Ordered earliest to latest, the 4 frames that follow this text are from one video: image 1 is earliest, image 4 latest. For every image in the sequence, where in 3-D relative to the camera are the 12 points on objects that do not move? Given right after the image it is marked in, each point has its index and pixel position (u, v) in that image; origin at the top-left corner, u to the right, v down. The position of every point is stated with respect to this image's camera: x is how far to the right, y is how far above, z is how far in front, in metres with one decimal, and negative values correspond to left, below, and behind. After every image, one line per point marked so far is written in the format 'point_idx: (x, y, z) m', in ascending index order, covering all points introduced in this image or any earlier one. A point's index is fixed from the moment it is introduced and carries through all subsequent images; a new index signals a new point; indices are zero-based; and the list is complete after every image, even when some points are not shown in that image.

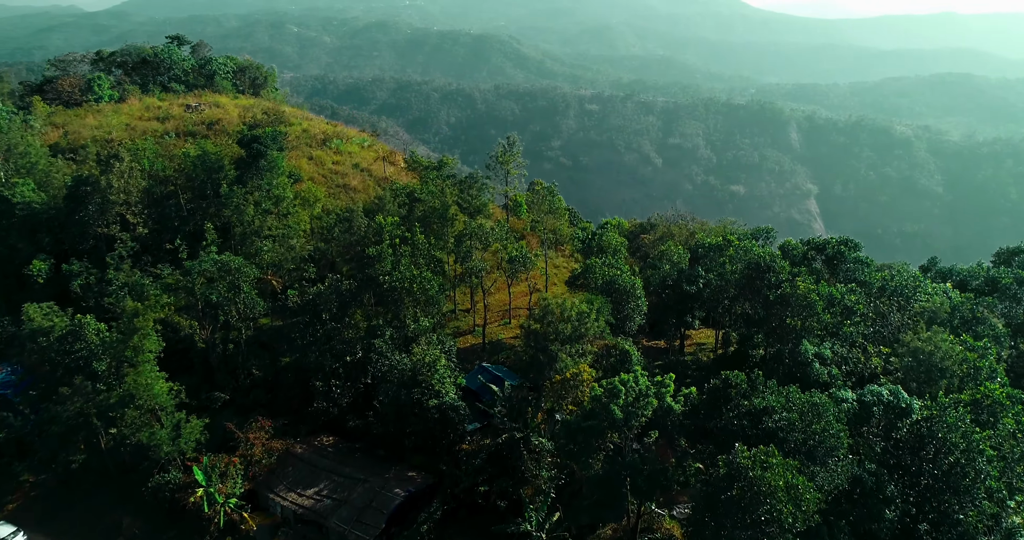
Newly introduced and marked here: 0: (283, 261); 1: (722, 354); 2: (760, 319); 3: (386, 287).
0: (-5.6, +0.2, +16.4) m
1: (+5.3, -2.1, +16.9) m
2: (+5.5, -1.1, +15.0) m
3: (-2.7, -0.4, +14.5) m
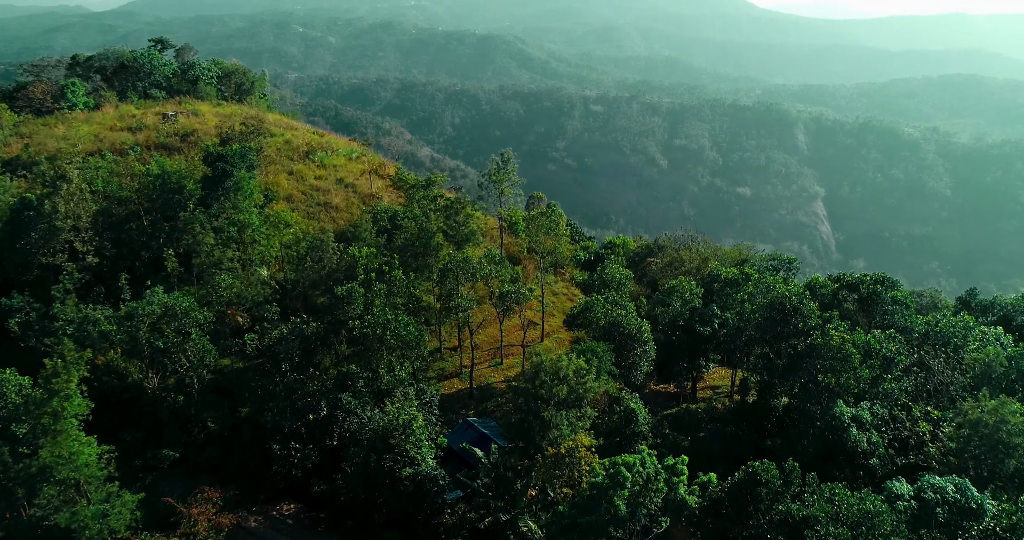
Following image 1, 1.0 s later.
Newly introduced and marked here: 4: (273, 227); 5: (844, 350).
0: (-5.8, -0.6, +14.6) m
1: (+5.1, -3.0, +15.0) m
2: (+5.3, -1.9, +13.1) m
3: (-2.9, -1.2, +12.6) m
4: (-6.0, +1.1, +16.7) m
5: (+5.8, -1.4, +11.8) m
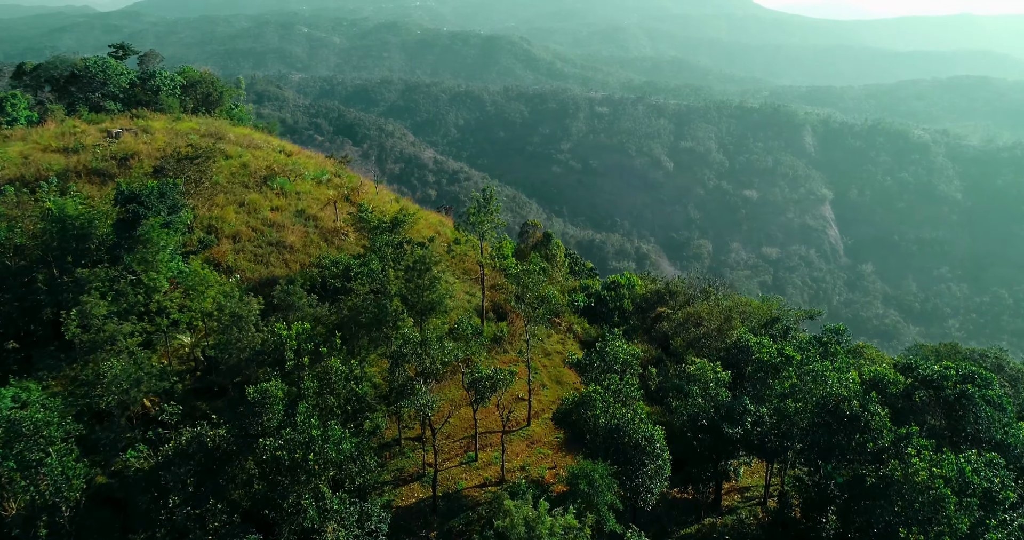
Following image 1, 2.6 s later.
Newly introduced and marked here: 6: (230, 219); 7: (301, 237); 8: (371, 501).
0: (-6.2, -1.9, +11.4) m
1: (+4.6, -4.4, +11.8) m
2: (+4.8, -3.3, +9.8) m
3: (-3.4, -2.6, +9.4) m
4: (-6.4, -0.3, +13.6) m
5: (+5.3, -2.8, +8.6) m
6: (-7.7, +1.4, +18.4) m
7: (-5.8, +0.9, +18.7) m
8: (-2.3, -3.7, +10.8) m
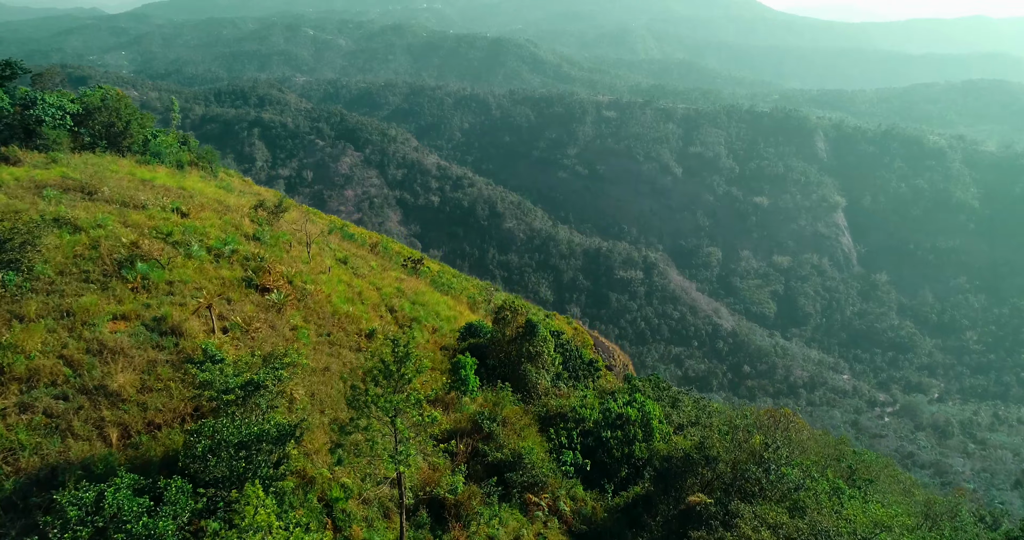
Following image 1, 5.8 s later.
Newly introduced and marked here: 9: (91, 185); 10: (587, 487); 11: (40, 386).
0: (-7.2, -4.7, +4.9) m
1: (+3.7, -7.2, +5.2) m
2: (+3.8, -6.1, +3.2) m
3: (-4.4, -5.3, +2.9) m
4: (-7.3, -3.0, +7.1) m
5: (+4.4, -5.6, +2.0) m
6: (-8.6, -1.4, +11.9) m
7: (-6.7, -1.8, +12.2) m
8: (-3.3, -6.4, +4.3) m
9: (-11.9, +2.4, +19.1) m
10: (+1.5, -4.3, +13.6) m
11: (-7.9, -1.9, +11.4) m
